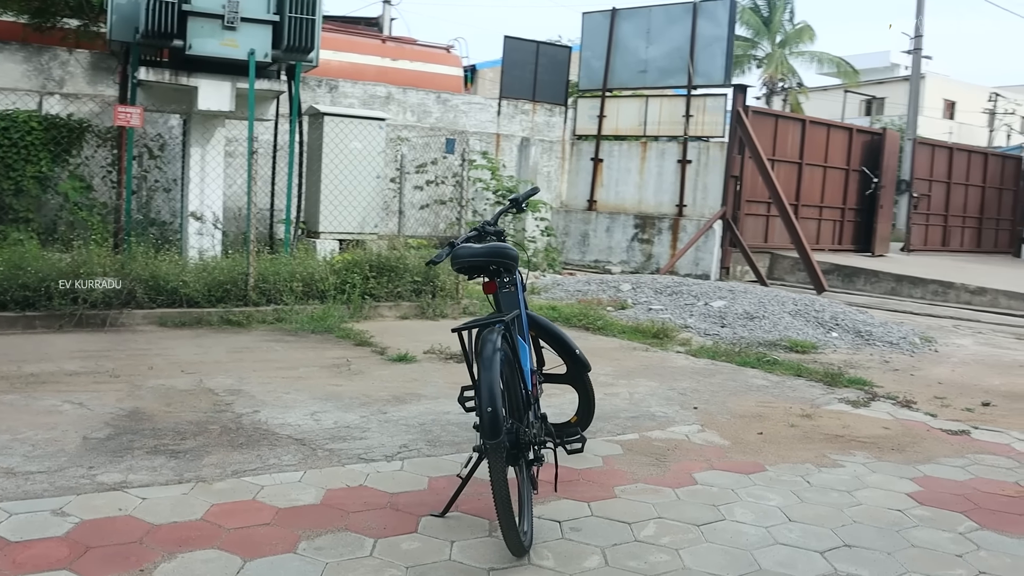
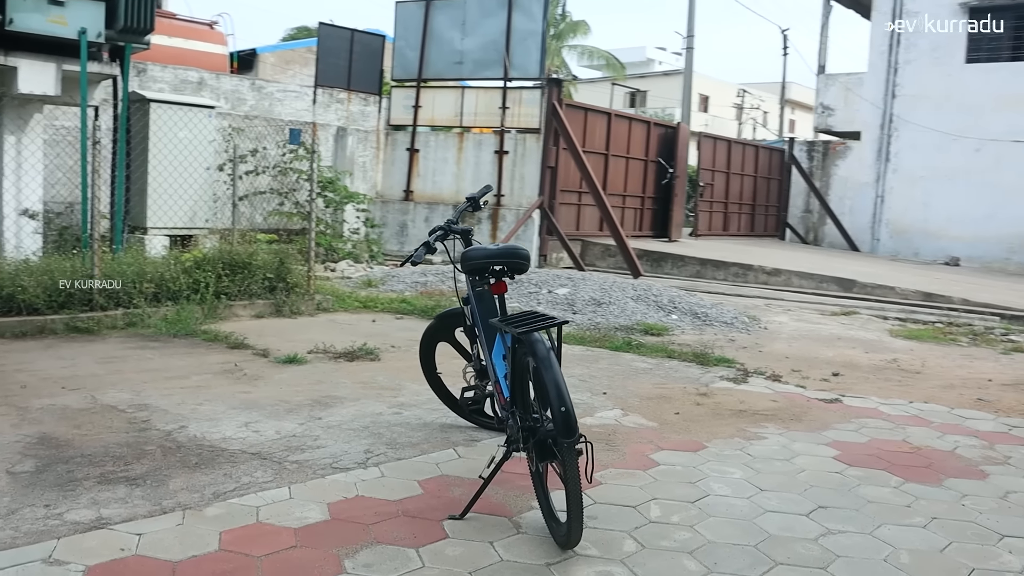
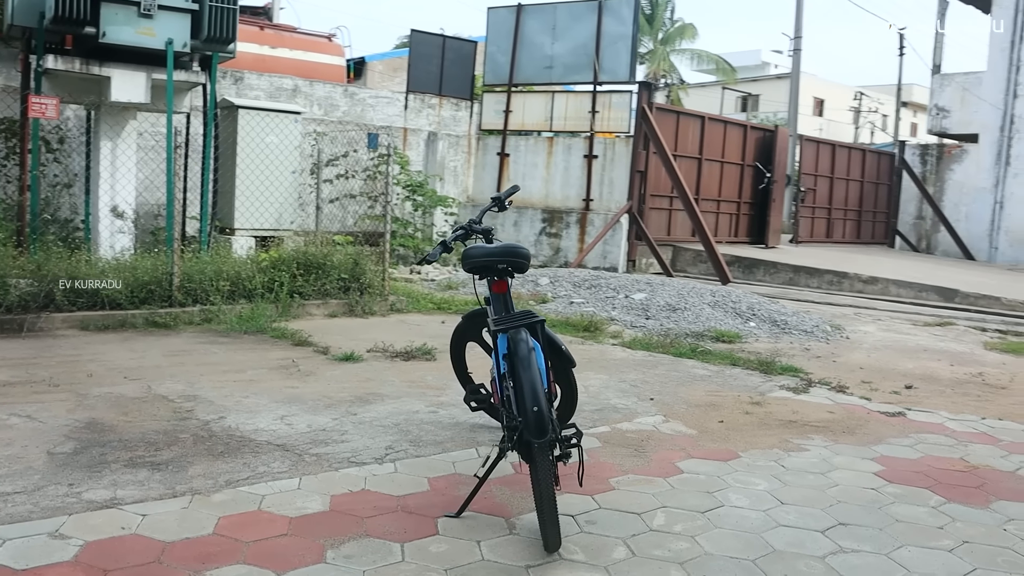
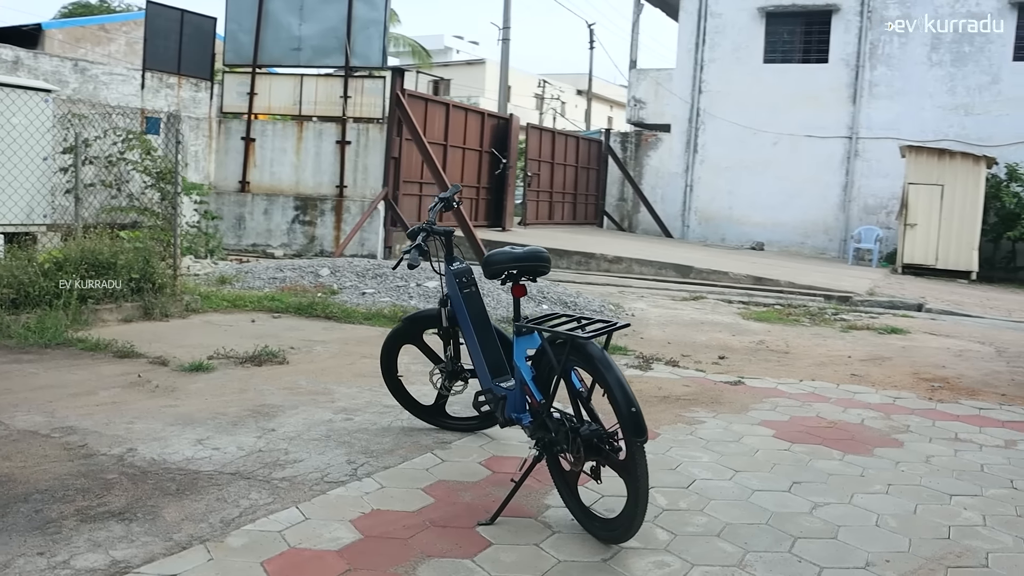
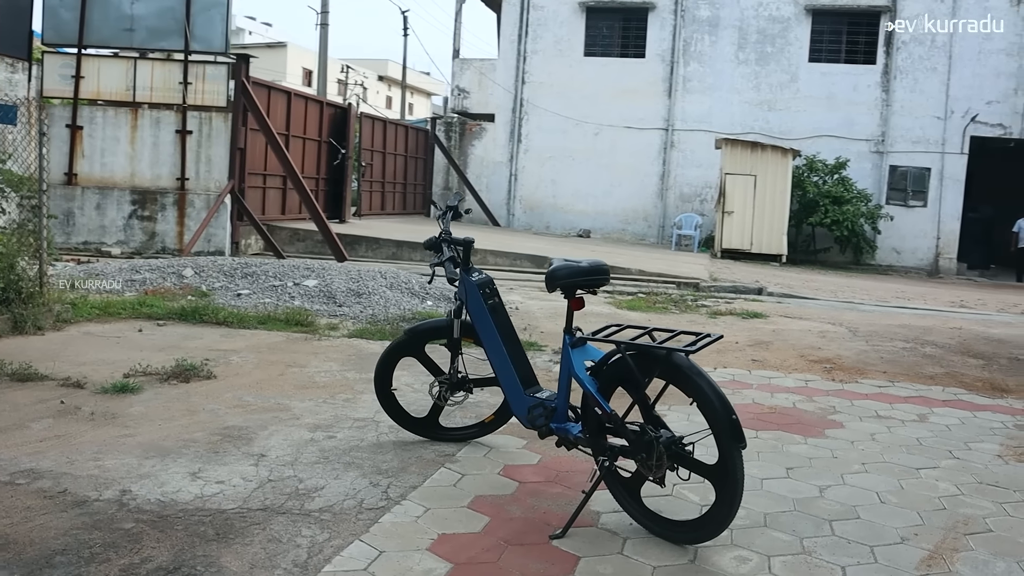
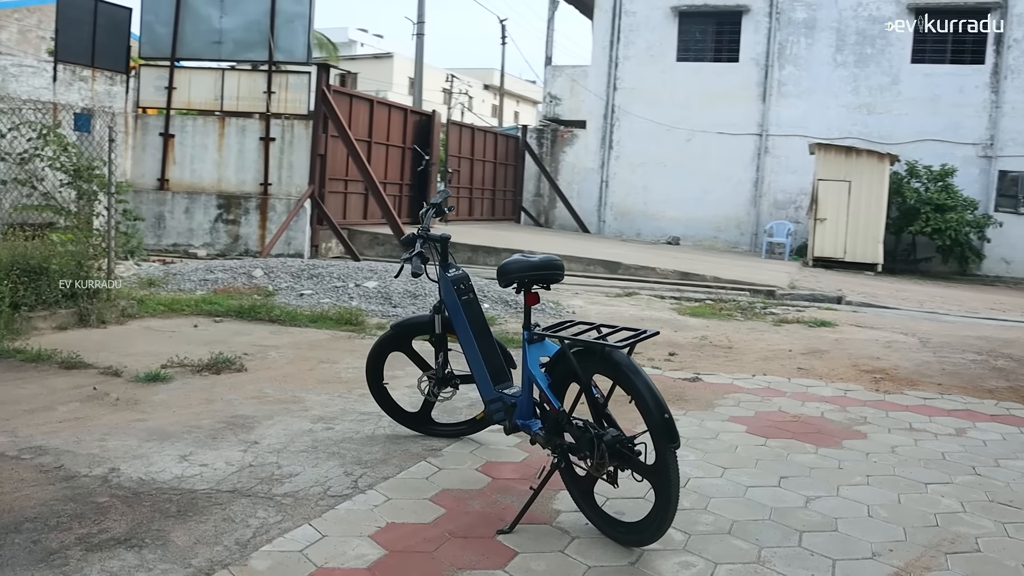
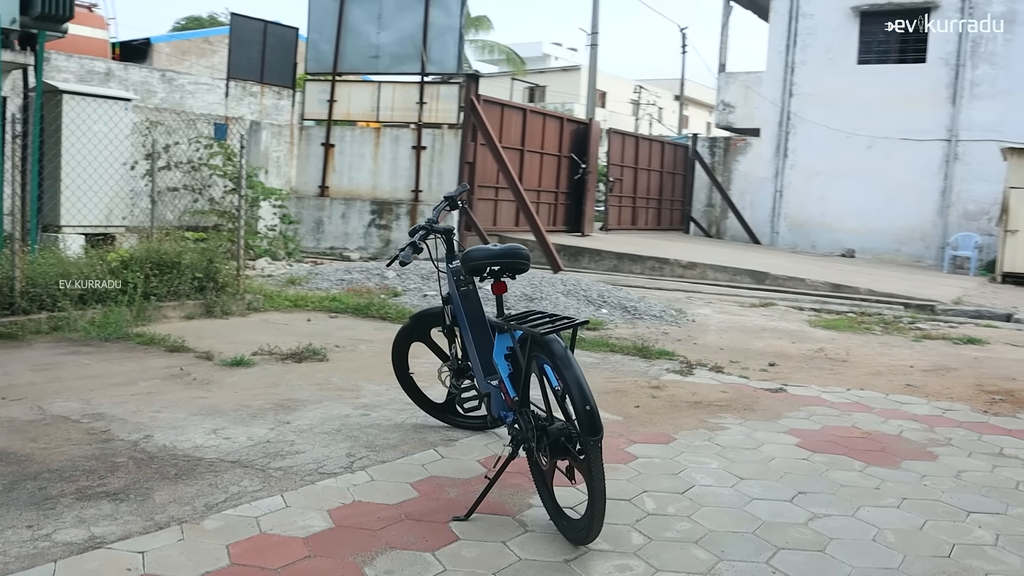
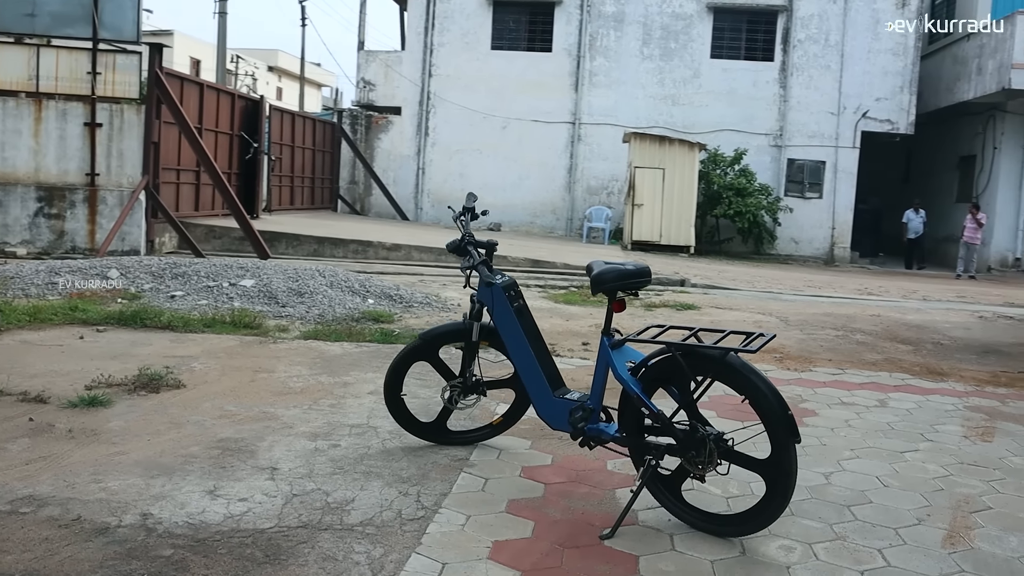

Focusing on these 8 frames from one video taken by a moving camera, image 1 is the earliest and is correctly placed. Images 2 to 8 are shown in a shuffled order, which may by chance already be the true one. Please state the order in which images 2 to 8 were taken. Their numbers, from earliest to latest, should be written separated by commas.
3, 2, 7, 4, 6, 5, 8
